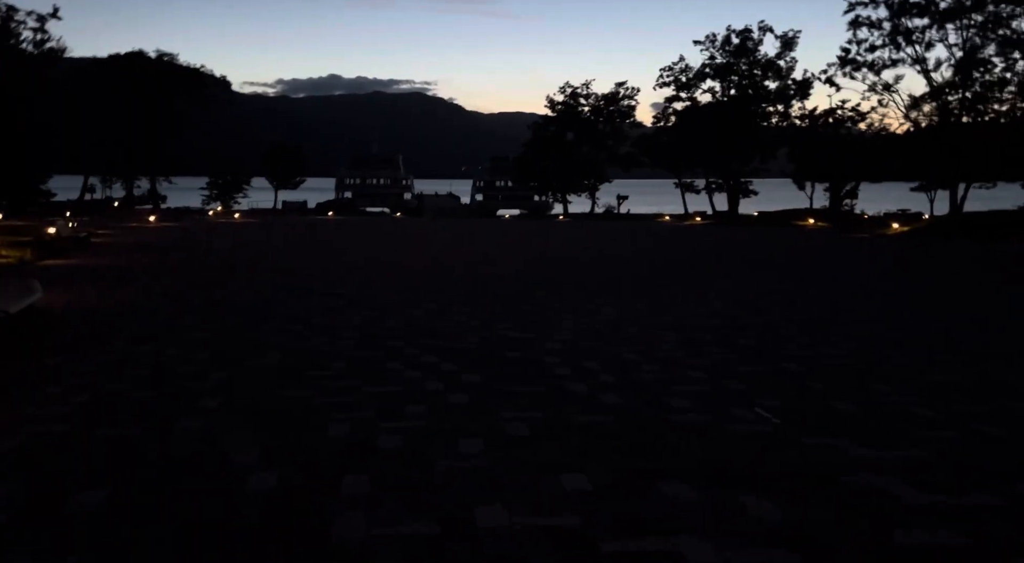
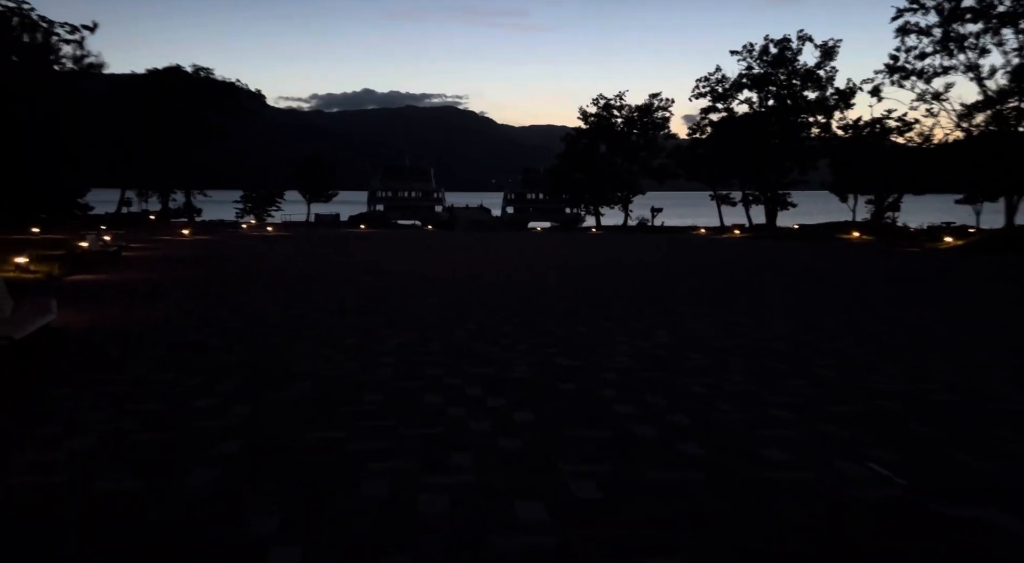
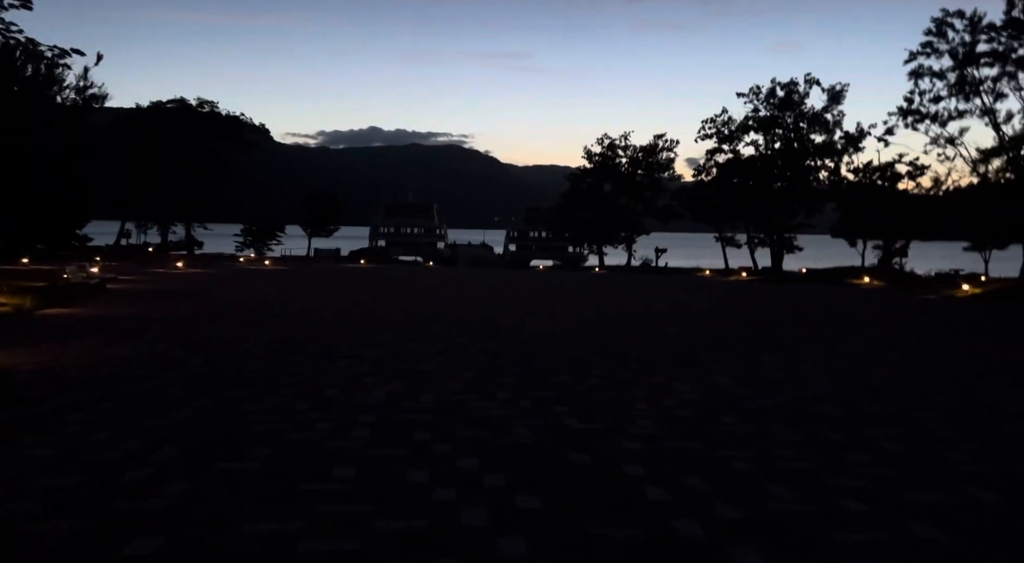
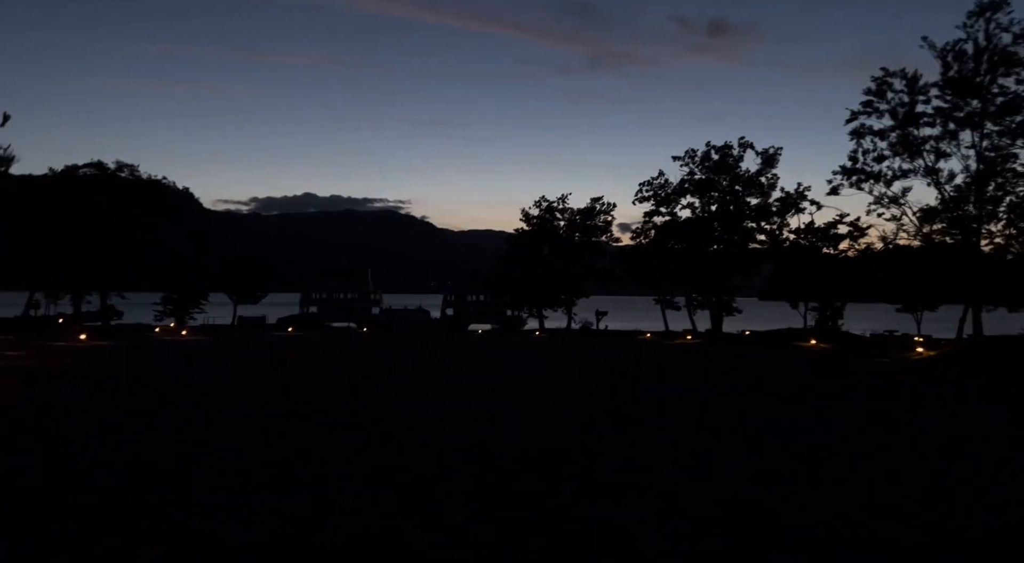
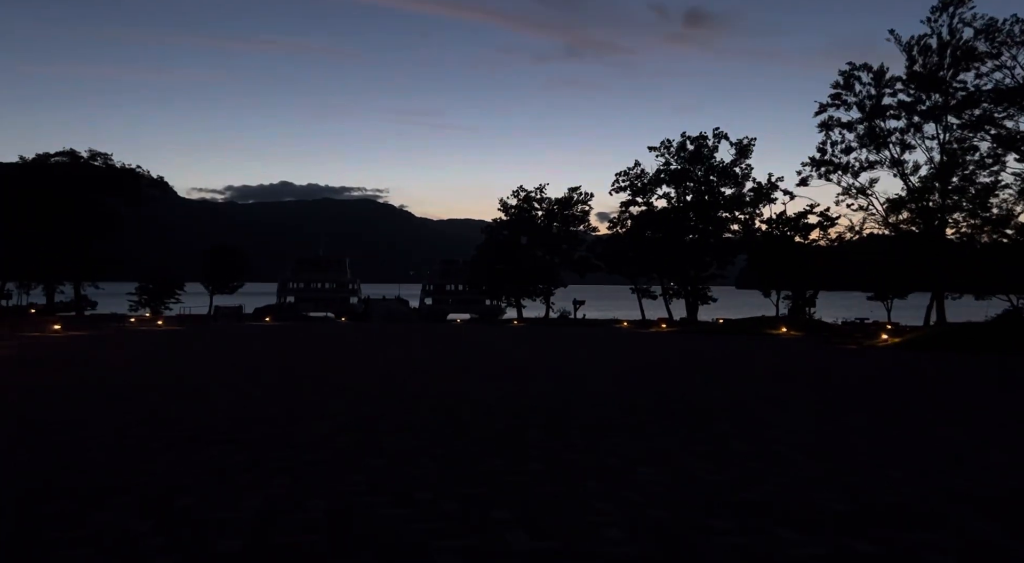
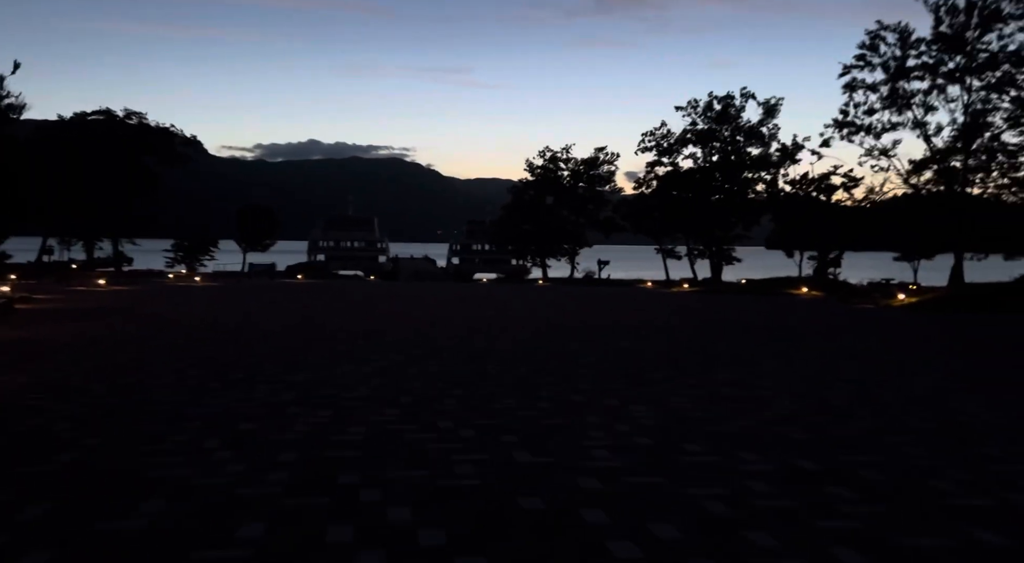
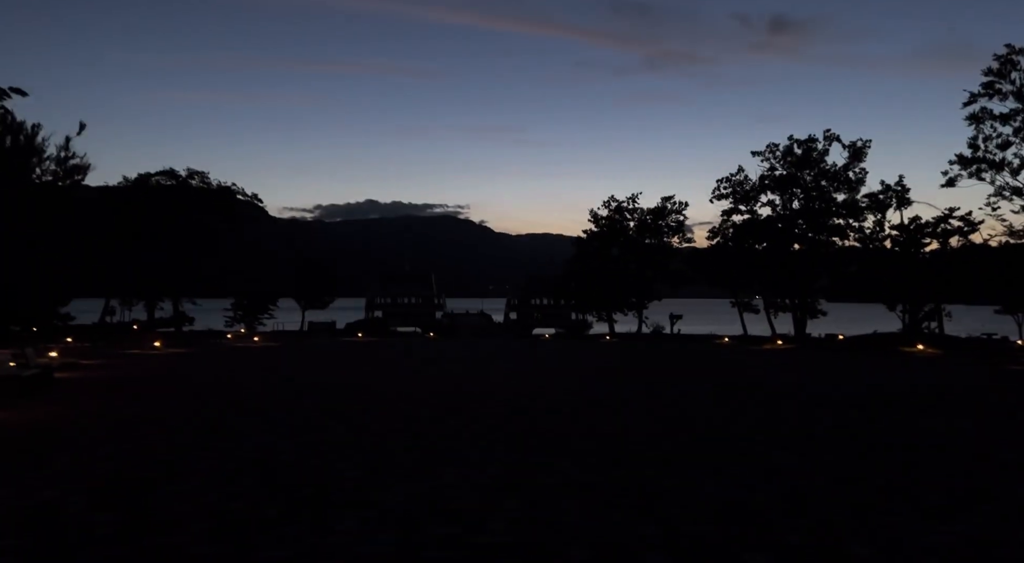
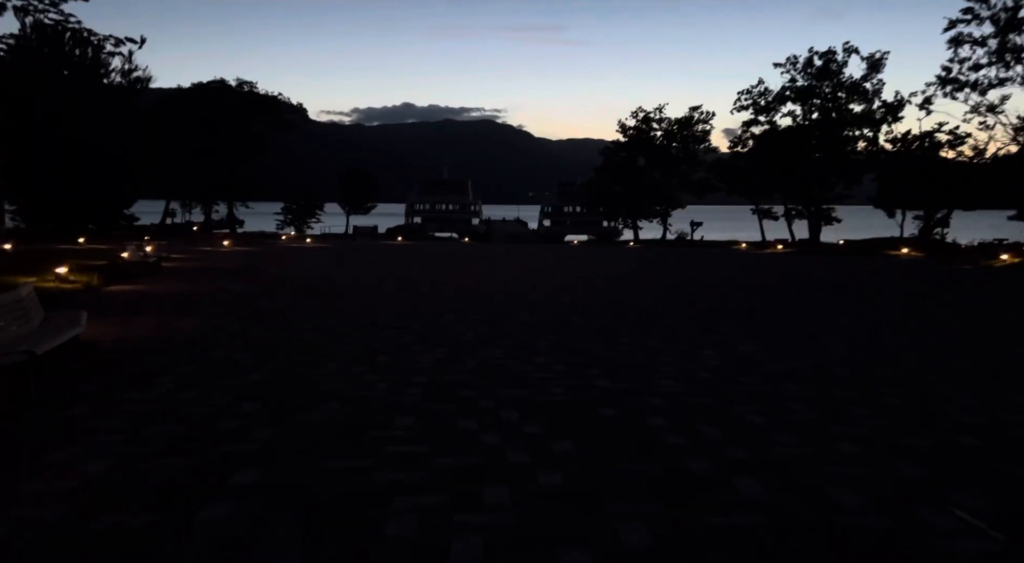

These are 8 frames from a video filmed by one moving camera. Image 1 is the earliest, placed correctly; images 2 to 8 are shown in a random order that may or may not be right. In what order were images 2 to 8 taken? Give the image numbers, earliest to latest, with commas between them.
2, 8, 3, 6, 5, 4, 7
